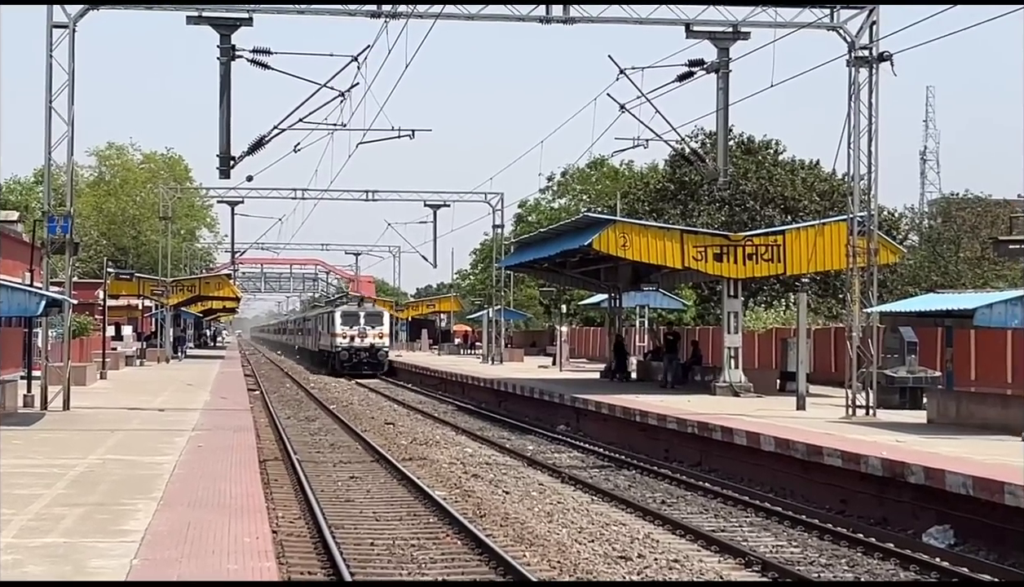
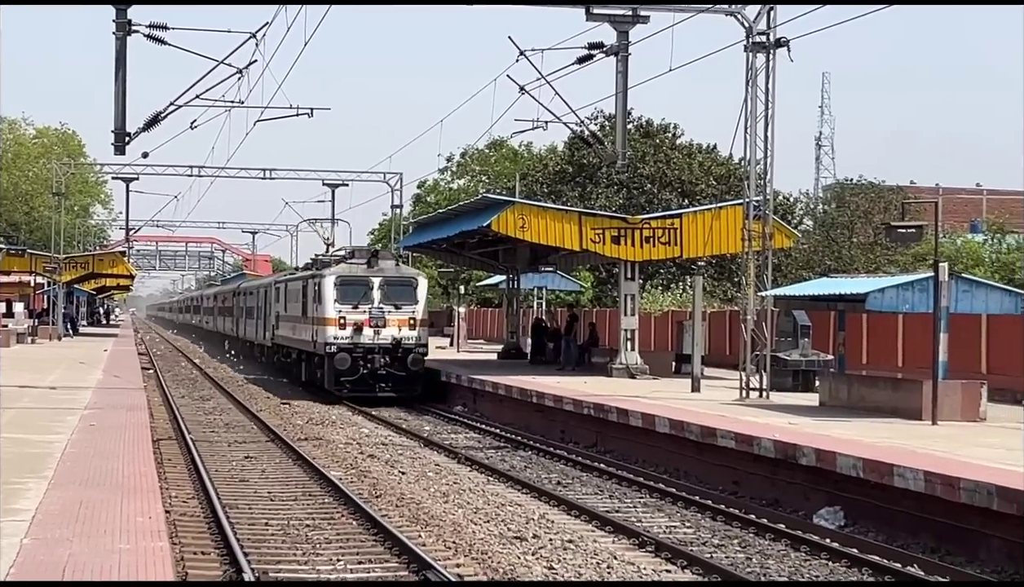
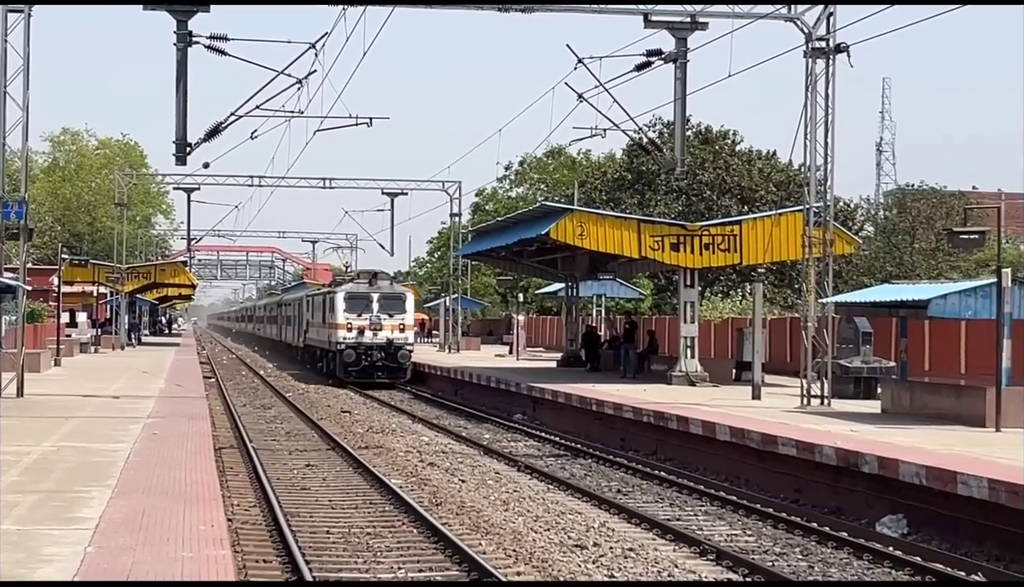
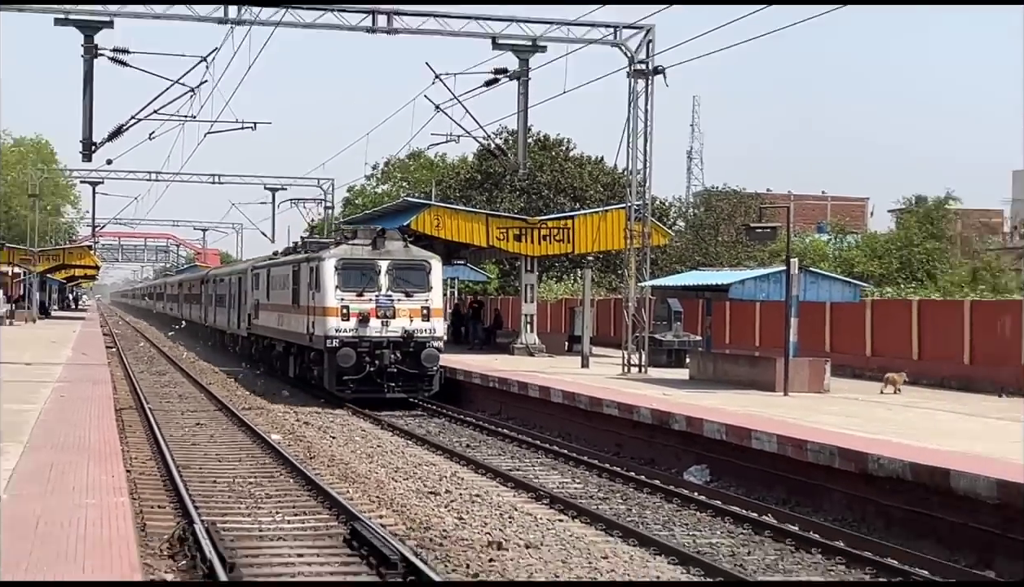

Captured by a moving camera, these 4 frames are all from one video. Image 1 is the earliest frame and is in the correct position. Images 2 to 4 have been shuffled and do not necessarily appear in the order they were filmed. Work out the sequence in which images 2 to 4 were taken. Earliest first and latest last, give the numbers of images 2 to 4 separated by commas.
3, 2, 4
